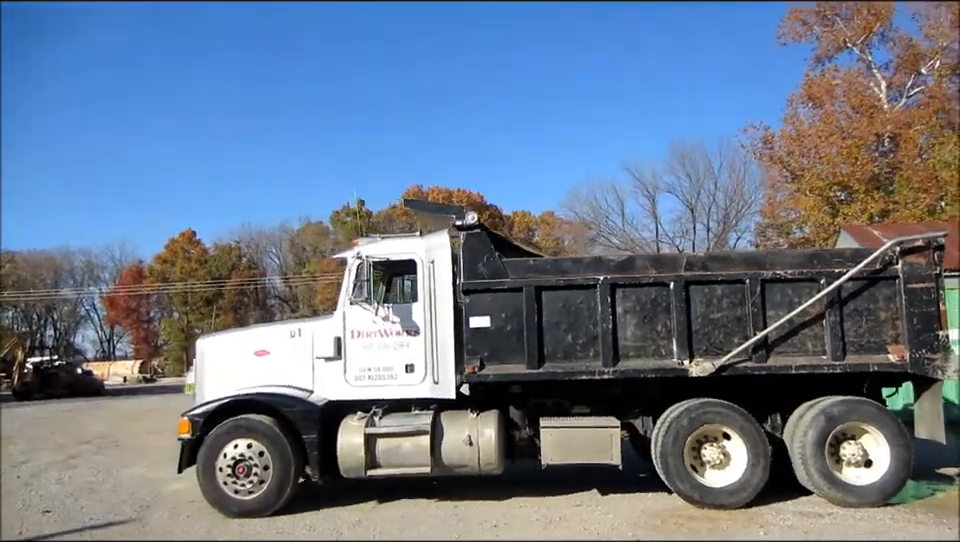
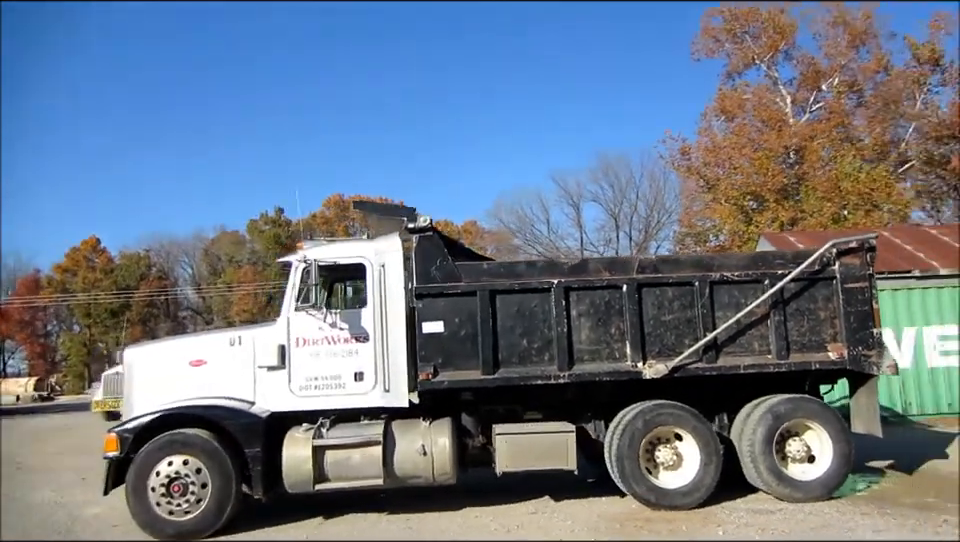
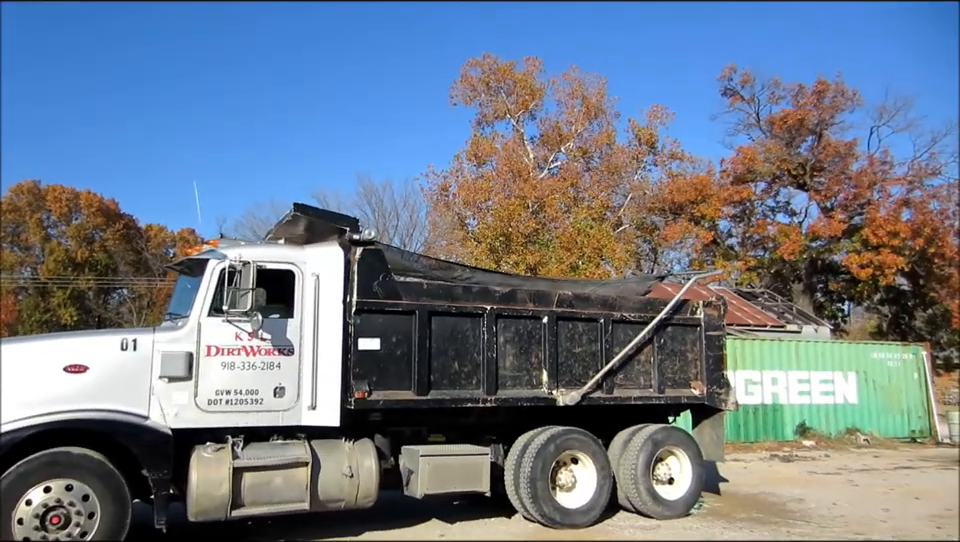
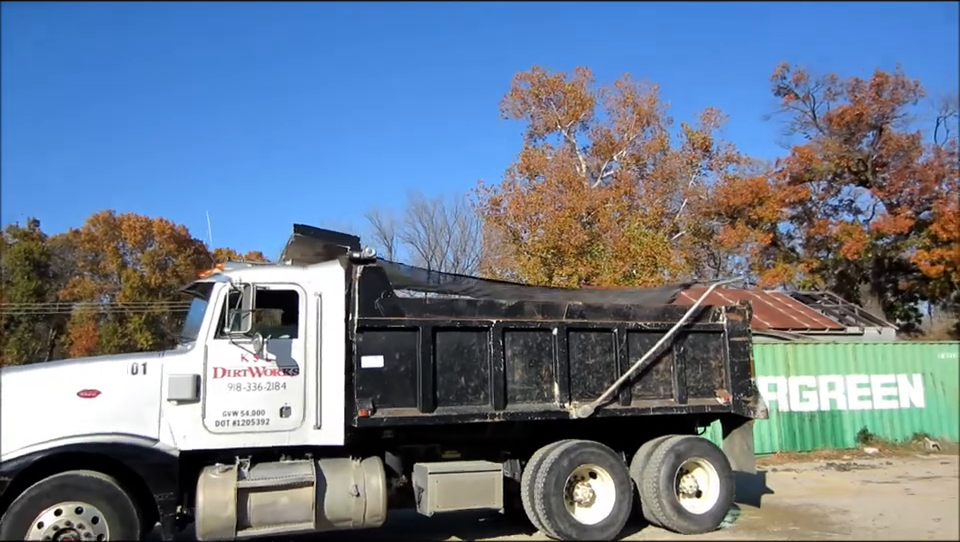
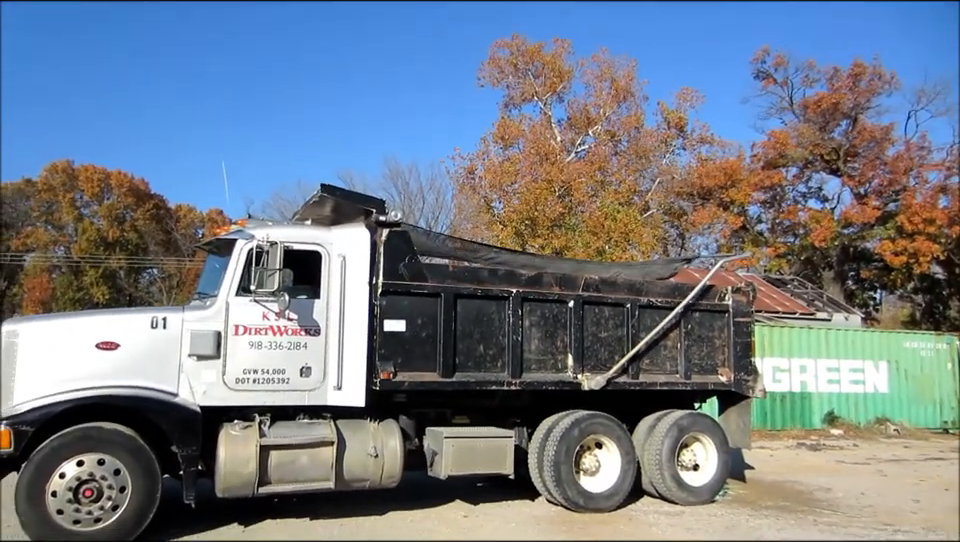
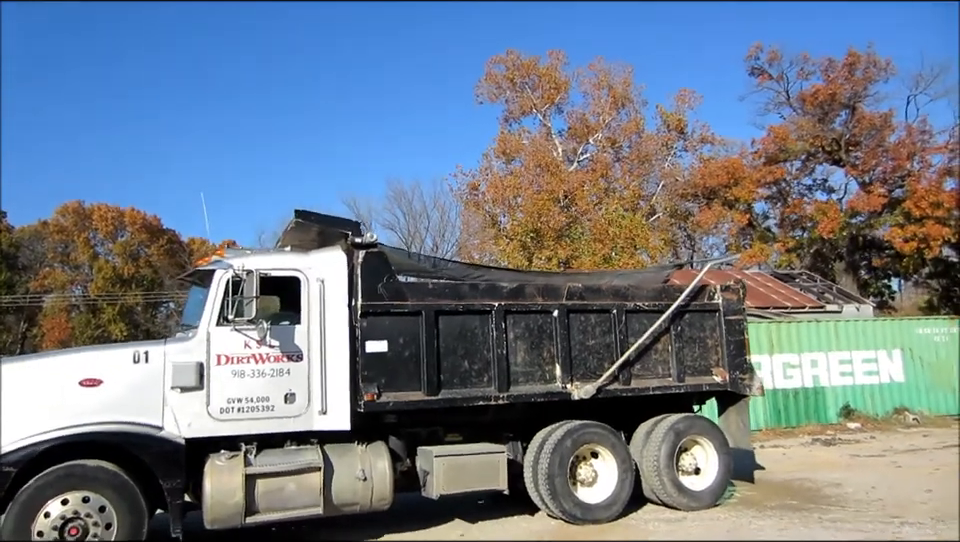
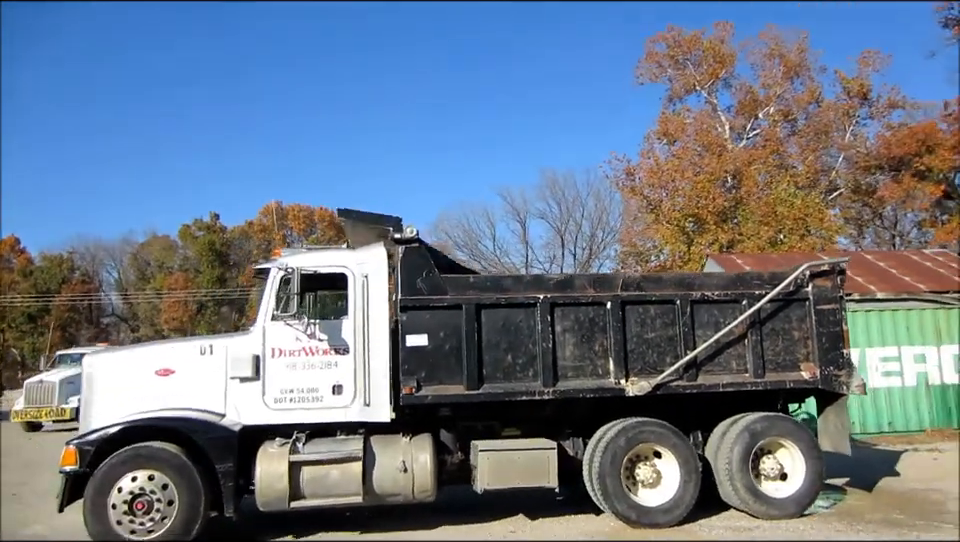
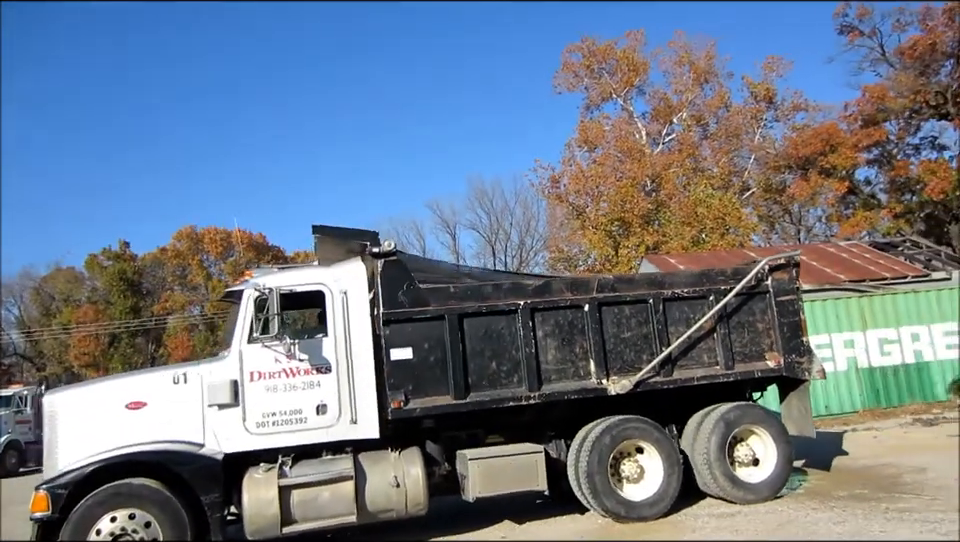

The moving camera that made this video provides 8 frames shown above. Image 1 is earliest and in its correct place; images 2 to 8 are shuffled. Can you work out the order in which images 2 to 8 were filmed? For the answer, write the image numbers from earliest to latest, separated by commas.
2, 7, 8, 4, 6, 3, 5
